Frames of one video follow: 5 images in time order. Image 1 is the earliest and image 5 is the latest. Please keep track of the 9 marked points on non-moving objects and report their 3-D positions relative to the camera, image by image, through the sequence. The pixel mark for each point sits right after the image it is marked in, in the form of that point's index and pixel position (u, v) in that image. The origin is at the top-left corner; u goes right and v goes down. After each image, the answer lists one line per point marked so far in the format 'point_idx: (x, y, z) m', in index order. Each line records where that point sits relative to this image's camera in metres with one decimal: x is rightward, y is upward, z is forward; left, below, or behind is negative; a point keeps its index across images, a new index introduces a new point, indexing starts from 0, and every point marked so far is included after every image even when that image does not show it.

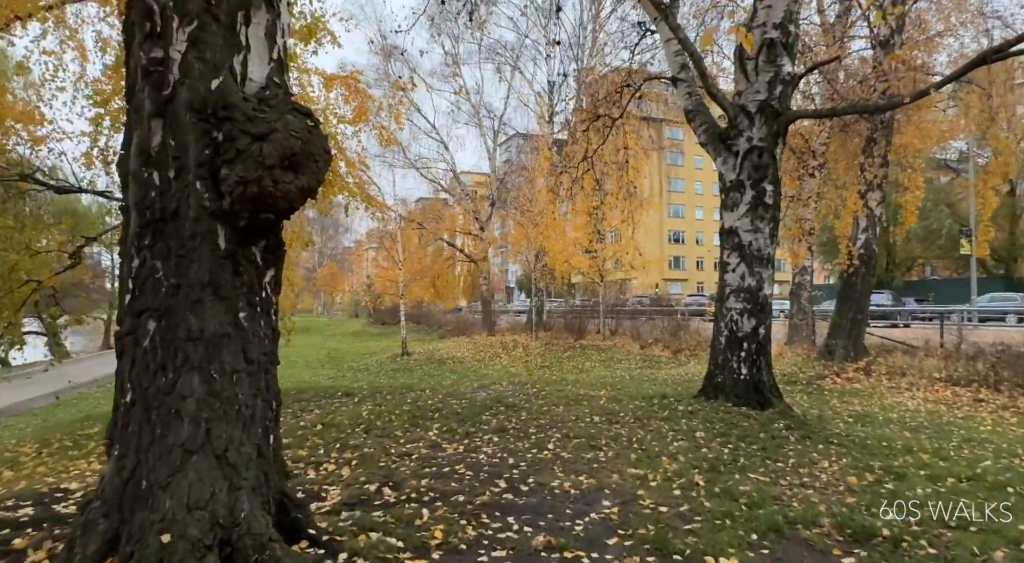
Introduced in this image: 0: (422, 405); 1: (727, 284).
0: (-1.1, -1.5, +7.2) m
1: (+2.8, 0.0, +7.5) m
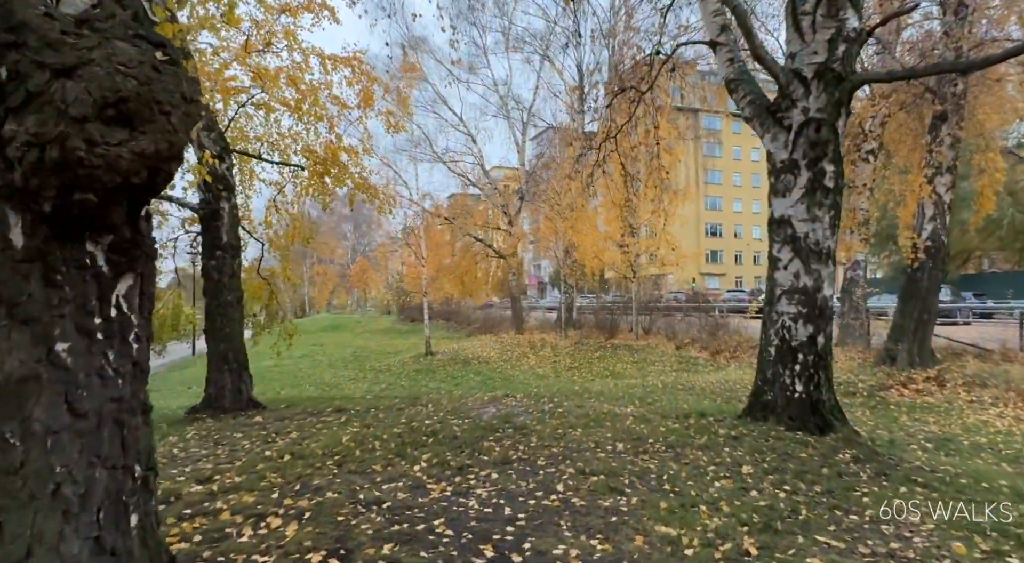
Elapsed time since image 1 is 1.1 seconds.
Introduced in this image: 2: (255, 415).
0: (-1.0, -1.5, +6.3) m
1: (+2.9, 0.0, +6.3) m
2: (-3.1, -1.6, +6.9) m
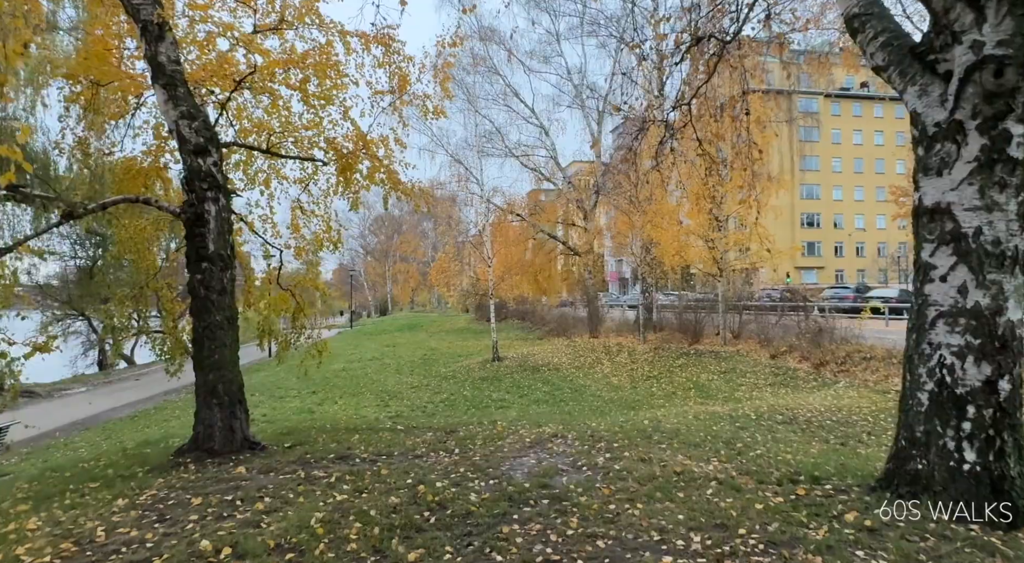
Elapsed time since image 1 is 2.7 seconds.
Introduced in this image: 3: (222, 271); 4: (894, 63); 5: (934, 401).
0: (-0.7, -1.7, +4.8) m
1: (+3.1, -0.2, +4.3) m
2: (-2.7, -1.8, +5.7) m
3: (-3.1, +0.1, +6.2) m
4: (+3.0, +1.8, +4.7) m
5: (+3.1, -0.9, +4.3) m
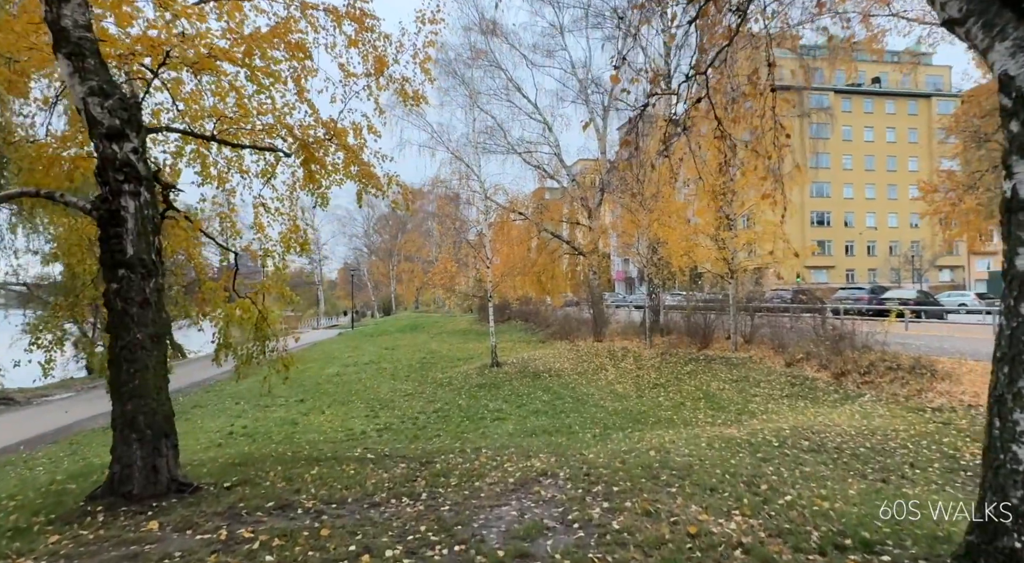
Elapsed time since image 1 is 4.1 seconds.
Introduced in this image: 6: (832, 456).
0: (-0.9, -1.8, +3.8) m
1: (+2.9, -0.2, +3.3) m
2: (-2.8, -1.9, +4.7) m
3: (-3.3, 0.0, +5.2) m
4: (+2.8, +1.7, +3.6) m
5: (+2.9, -1.0, +3.2) m
6: (+3.8, -2.1, +7.0) m
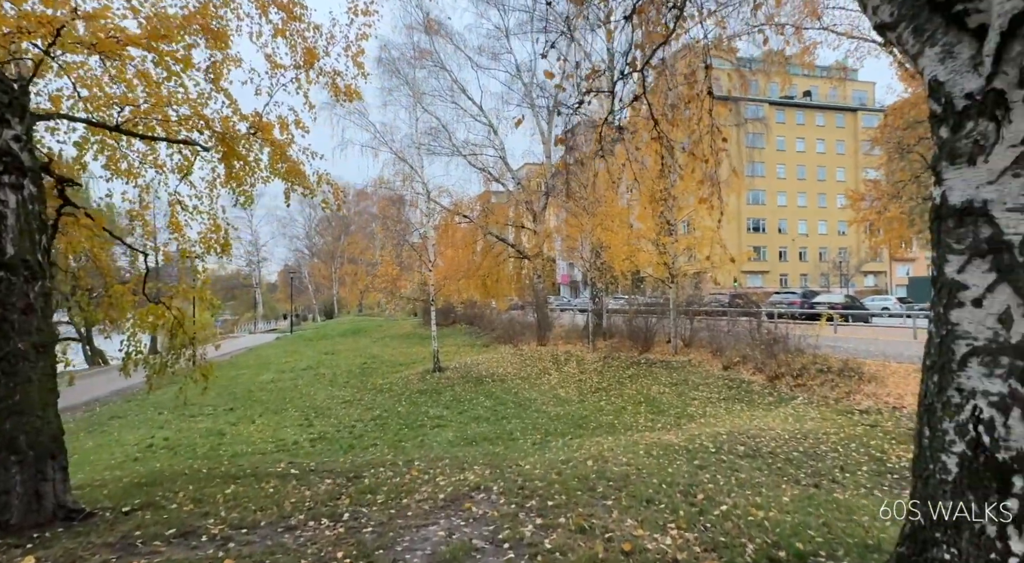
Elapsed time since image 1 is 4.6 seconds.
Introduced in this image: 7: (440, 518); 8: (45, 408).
0: (-1.4, -1.8, +3.4) m
1: (+2.5, -0.3, +3.2) m
2: (-3.4, -1.9, +4.2) m
3: (-3.8, 0.0, +4.6) m
4: (+2.4, +1.6, +3.6) m
5: (+2.5, -1.0, +3.2) m
6: (+3.0, -2.1, +7.0) m
7: (-0.6, -1.9, +4.7) m
8: (-3.8, -1.0, +4.8) m
